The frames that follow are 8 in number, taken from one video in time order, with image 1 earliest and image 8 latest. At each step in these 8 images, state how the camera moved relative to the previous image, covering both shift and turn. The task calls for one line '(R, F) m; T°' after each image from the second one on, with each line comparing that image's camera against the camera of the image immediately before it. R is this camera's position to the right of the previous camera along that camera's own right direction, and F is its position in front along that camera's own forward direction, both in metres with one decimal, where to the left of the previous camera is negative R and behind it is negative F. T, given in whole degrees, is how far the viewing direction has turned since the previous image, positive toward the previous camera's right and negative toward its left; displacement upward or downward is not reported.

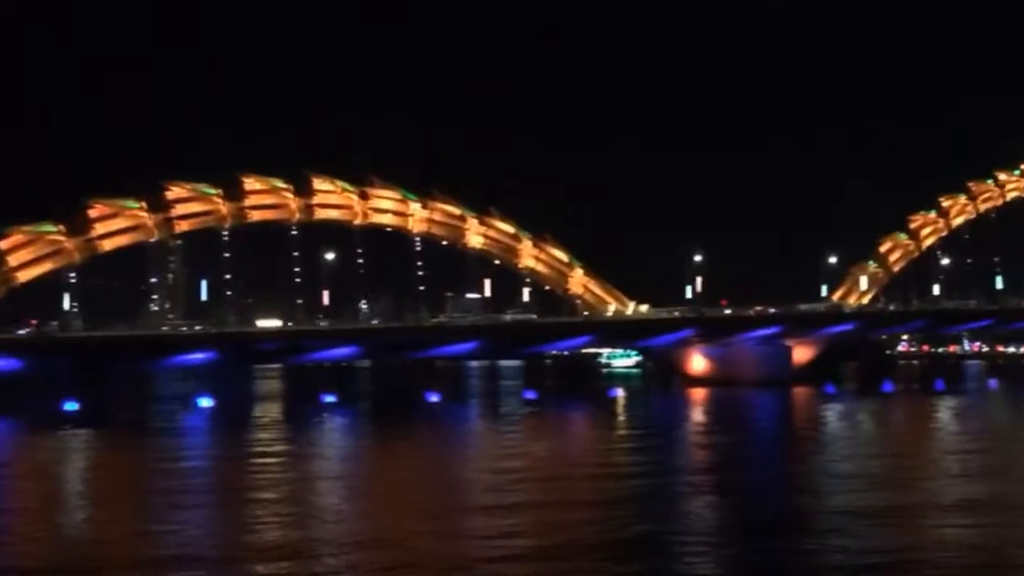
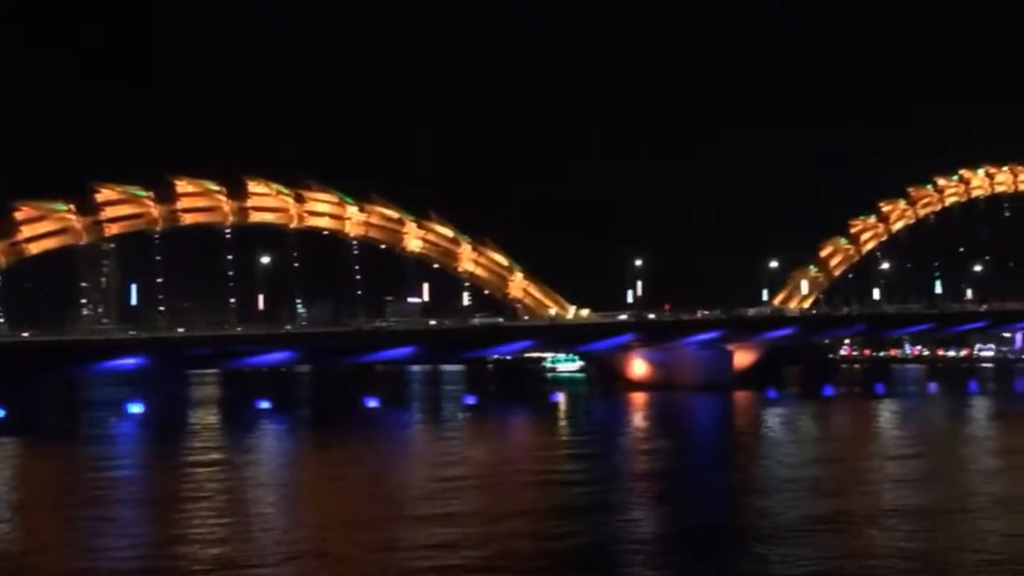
(+0.7, +0.3) m; 0°
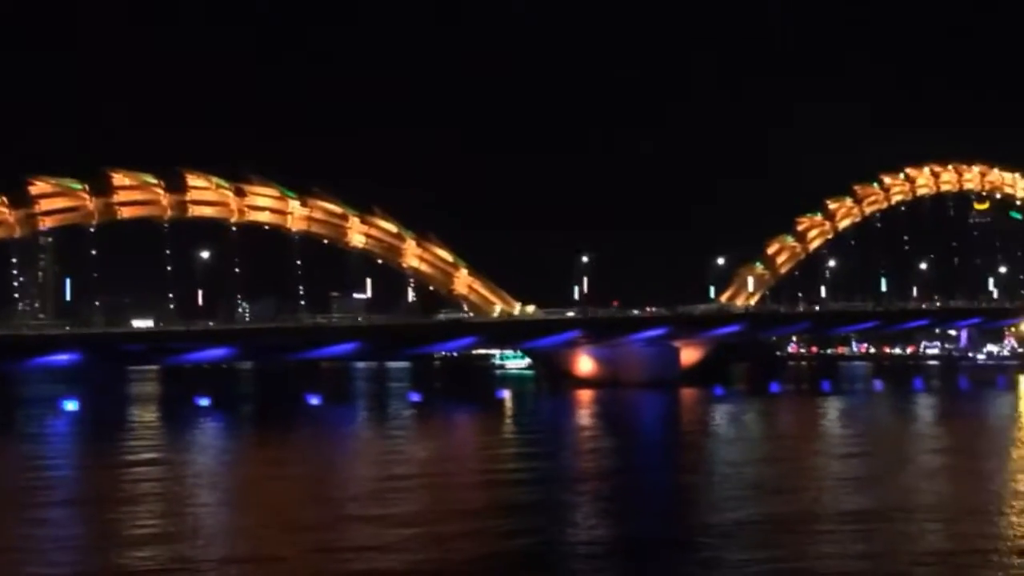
(+0.1, +0.2) m; +2°
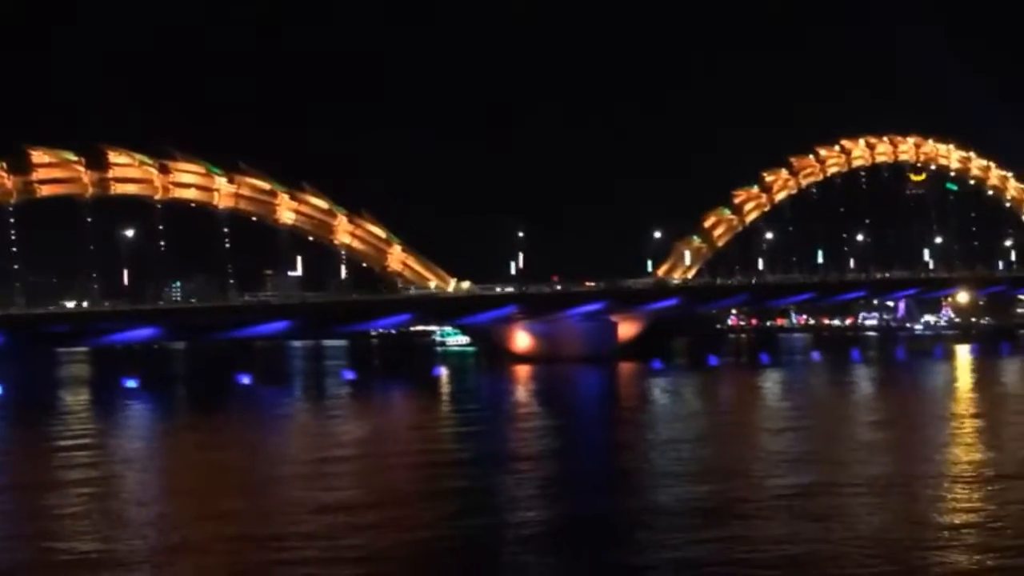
(+0.1, +0.3) m; +2°
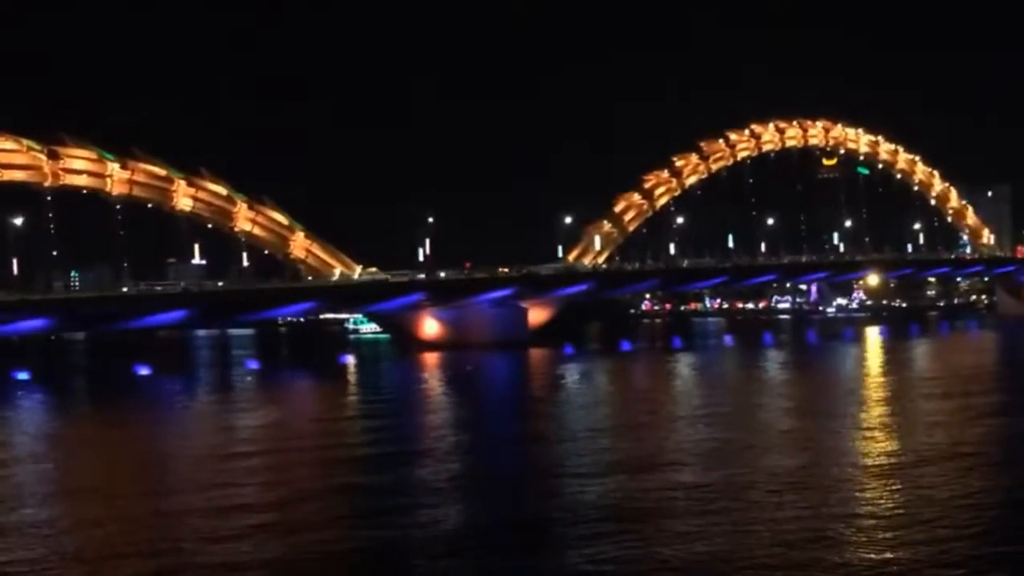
(+0.2, +0.3) m; +3°
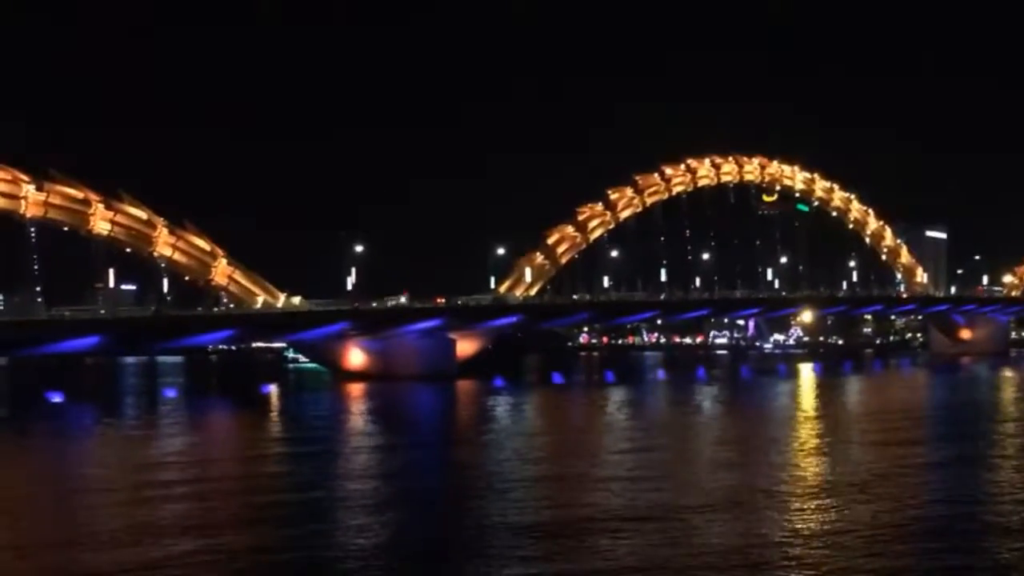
(+0.3, +0.2) m; +2°
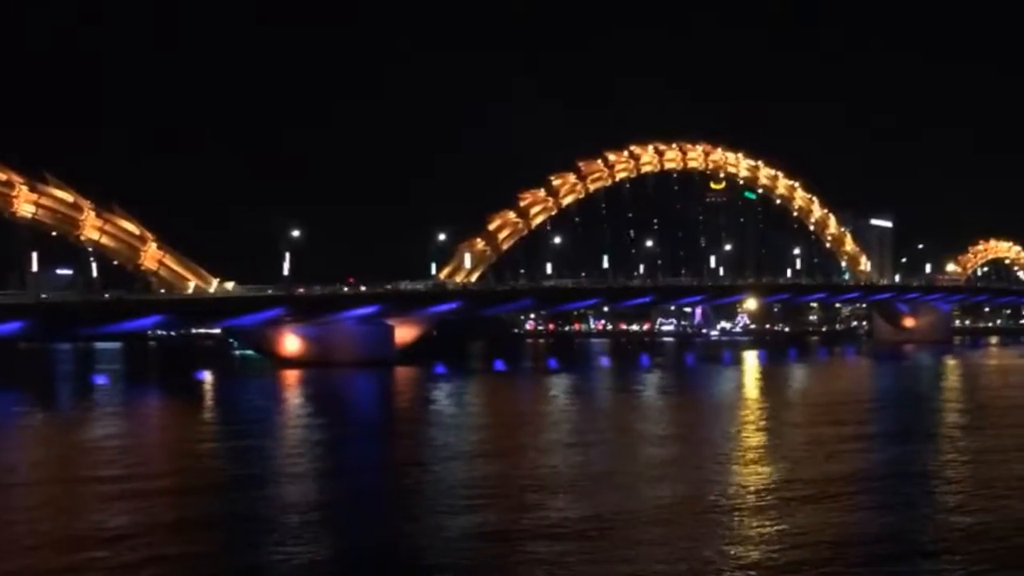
(+0.2, +0.3) m; +2°
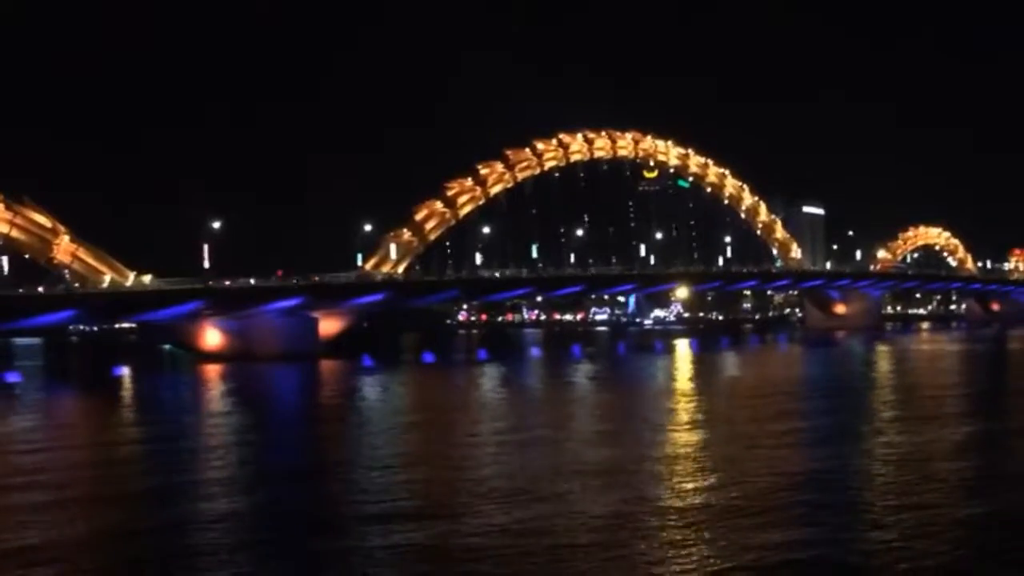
(+0.2, +0.3) m; +2°
